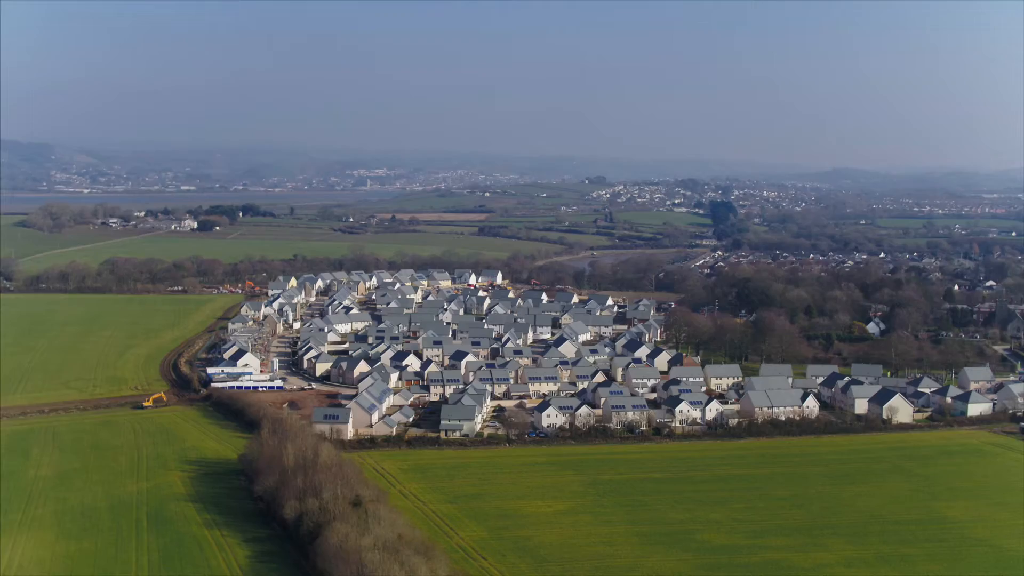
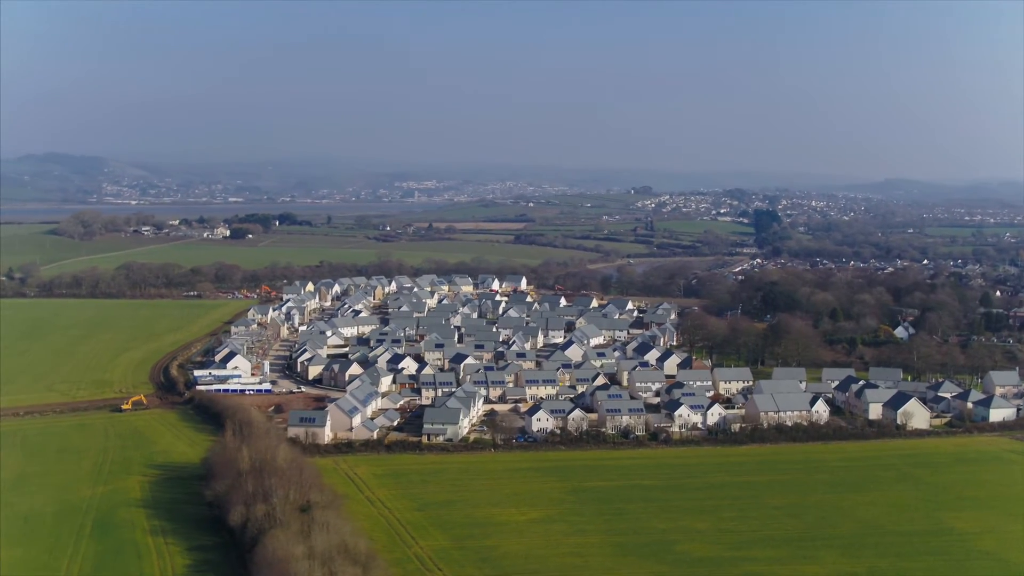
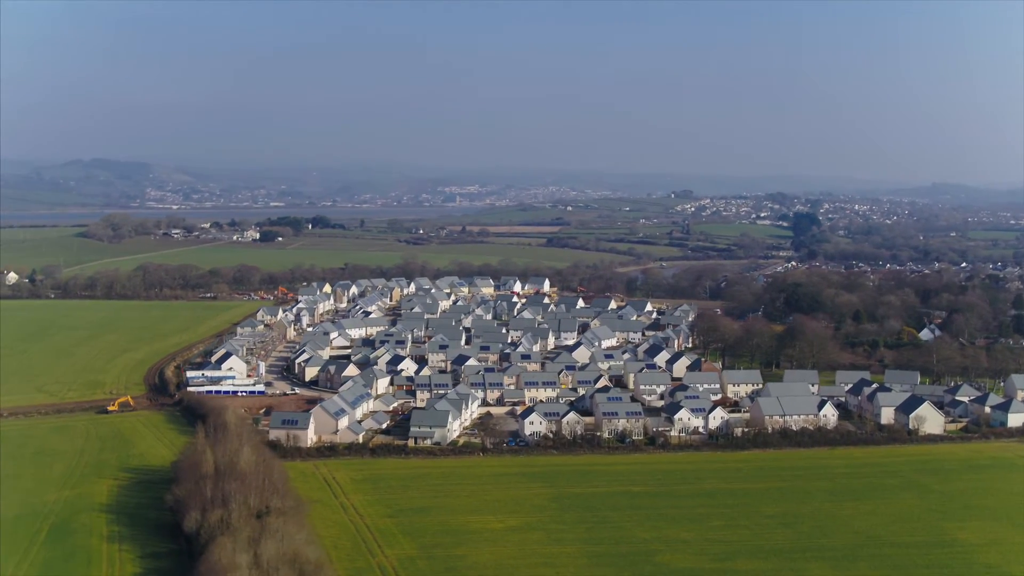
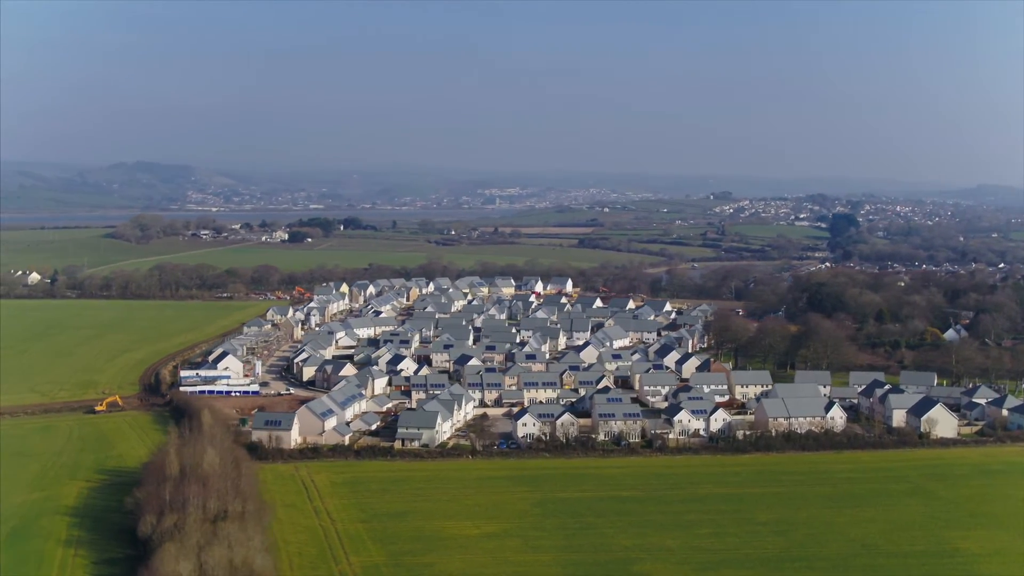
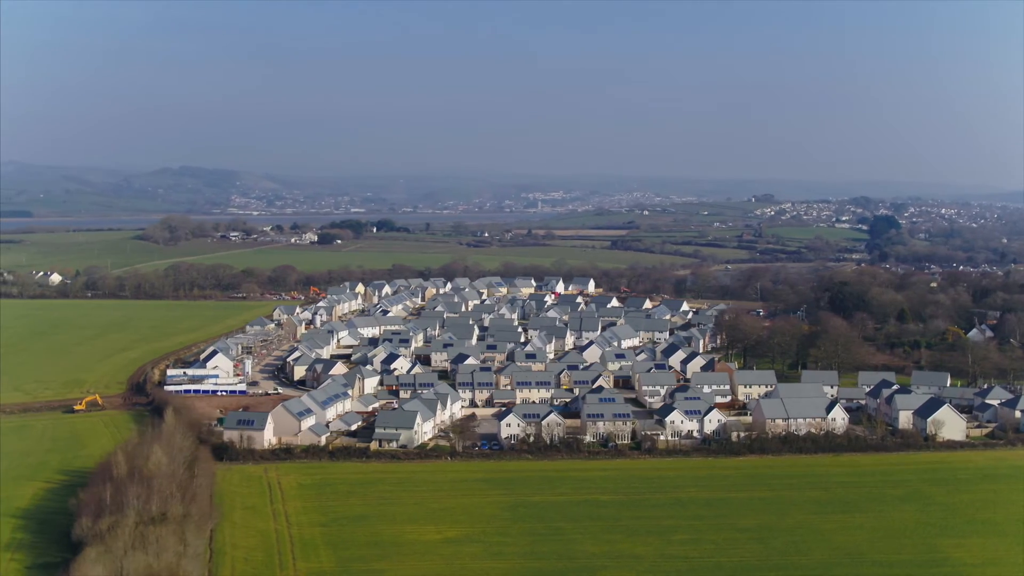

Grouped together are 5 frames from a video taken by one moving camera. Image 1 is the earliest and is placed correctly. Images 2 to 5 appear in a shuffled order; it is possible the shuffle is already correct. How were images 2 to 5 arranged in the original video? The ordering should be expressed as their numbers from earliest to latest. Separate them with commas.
2, 3, 4, 5
